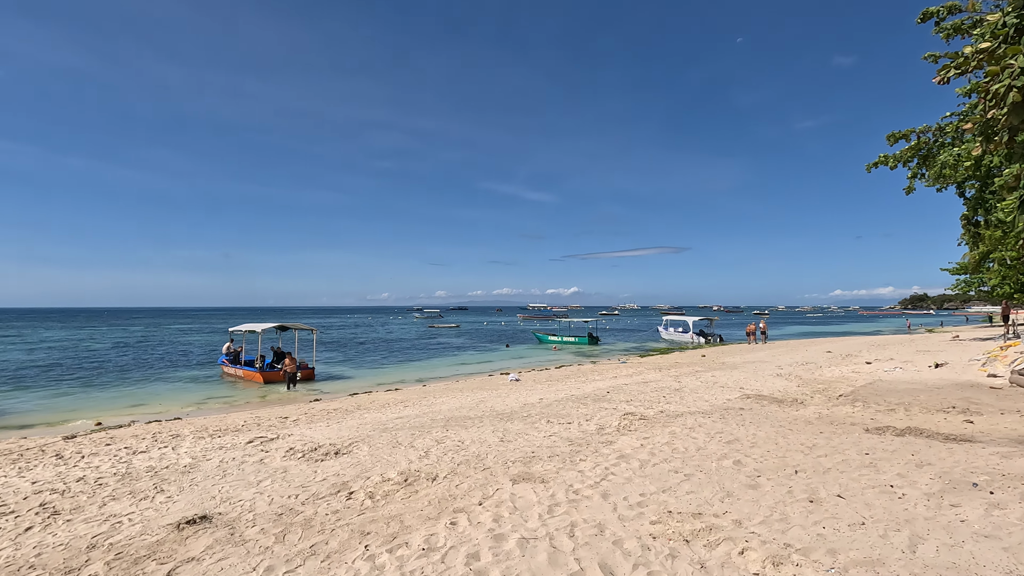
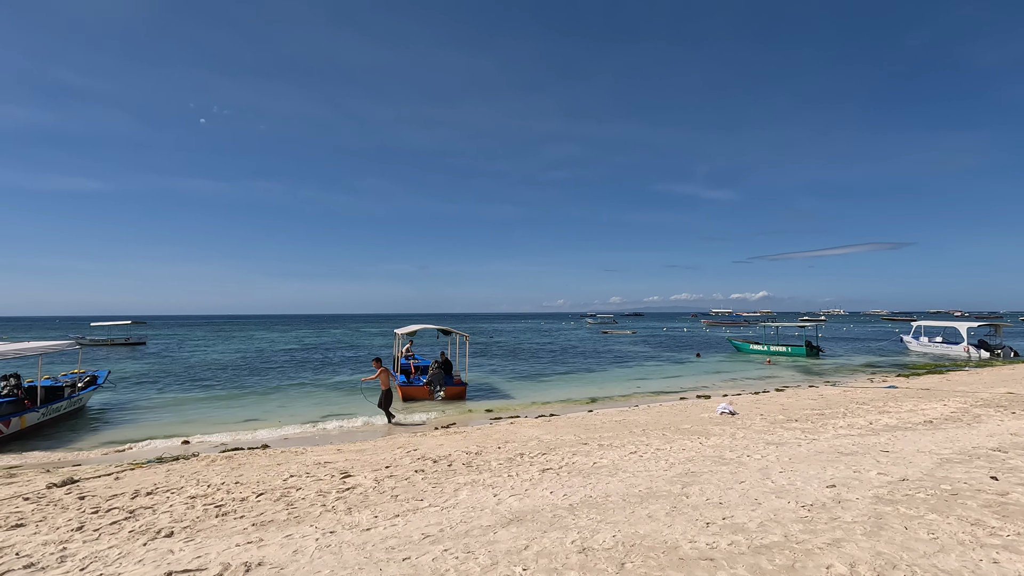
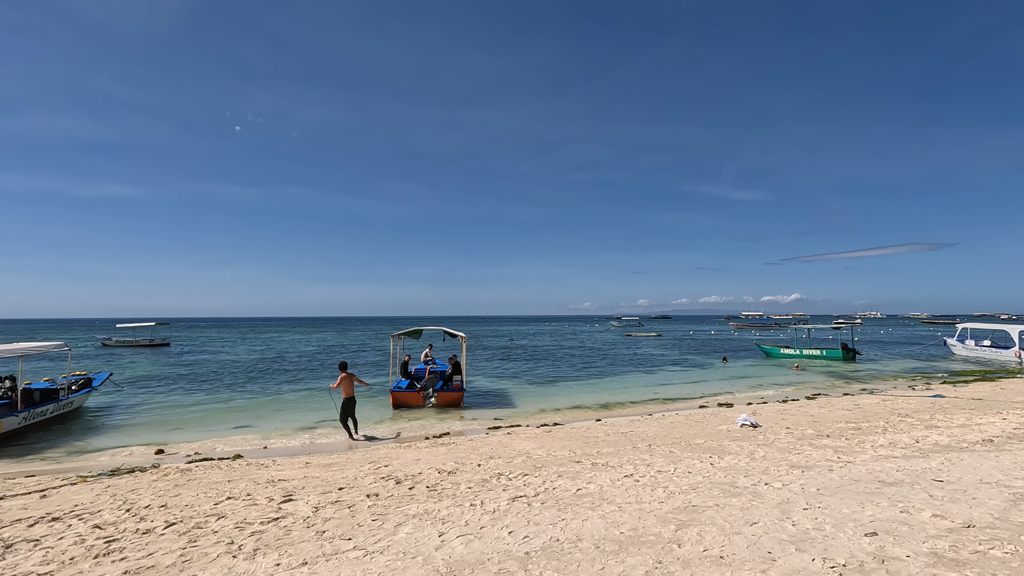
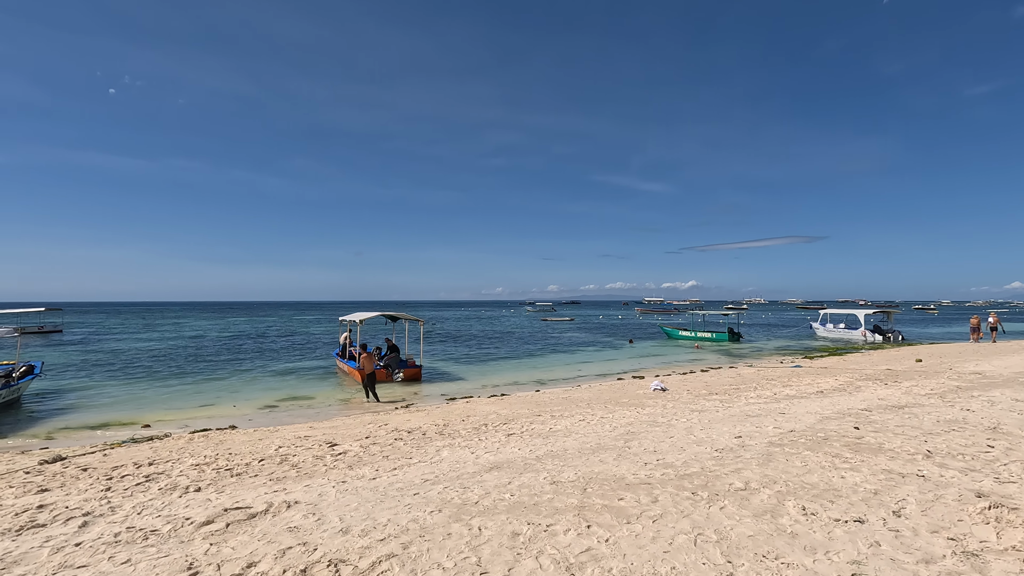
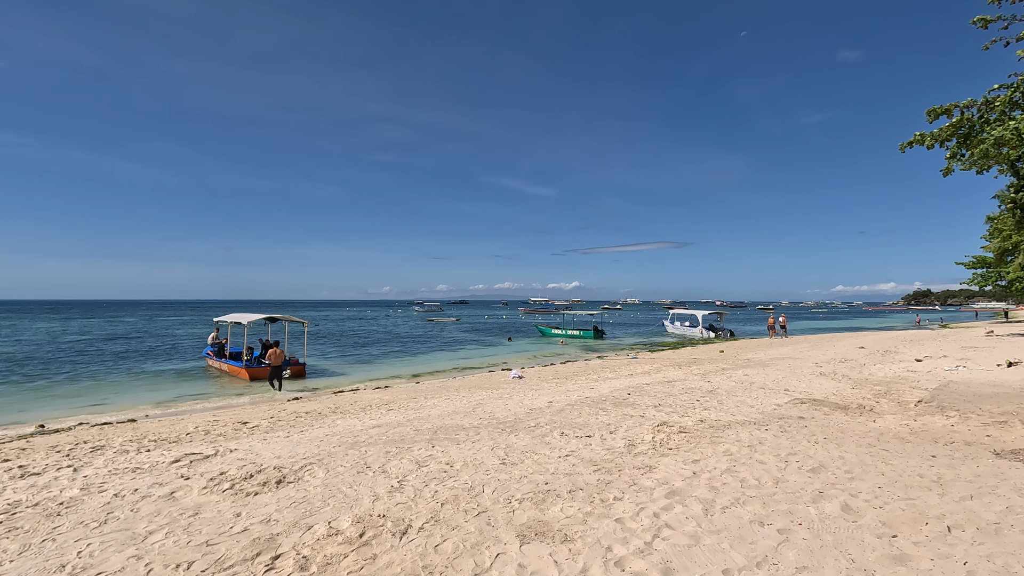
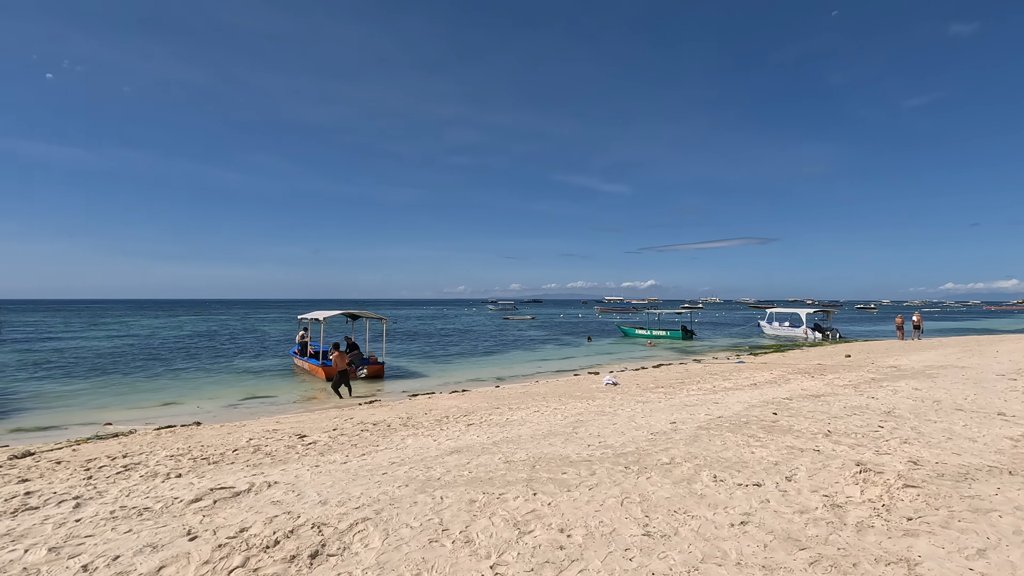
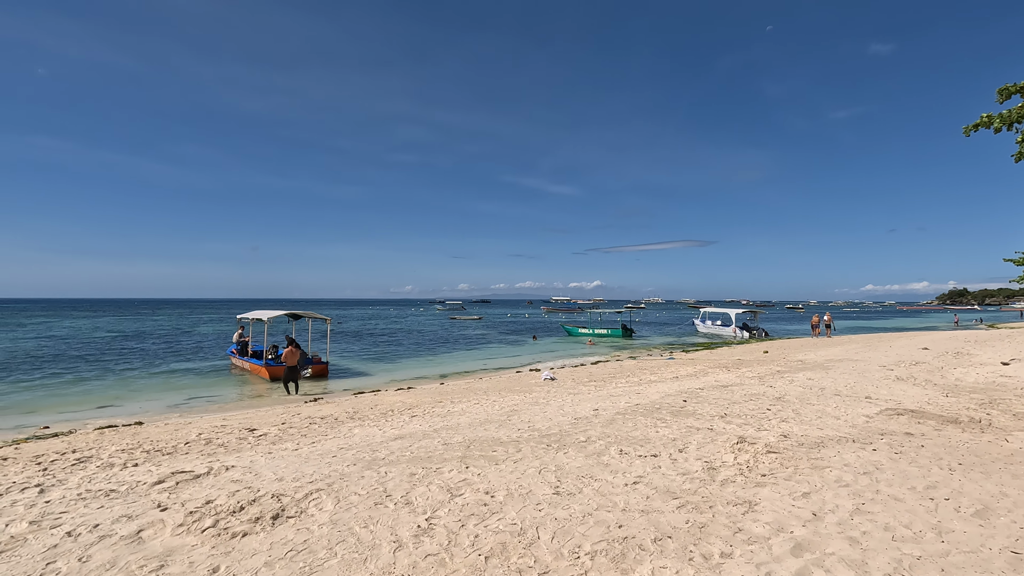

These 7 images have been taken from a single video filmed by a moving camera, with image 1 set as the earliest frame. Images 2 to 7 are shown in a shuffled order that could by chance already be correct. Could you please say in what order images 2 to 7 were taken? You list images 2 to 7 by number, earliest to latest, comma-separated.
5, 7, 6, 4, 2, 3
